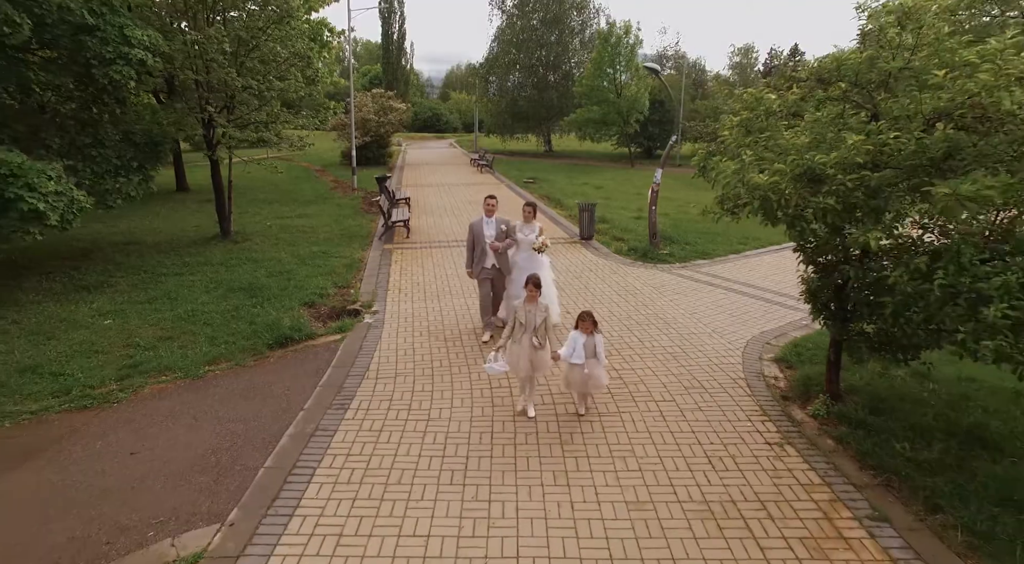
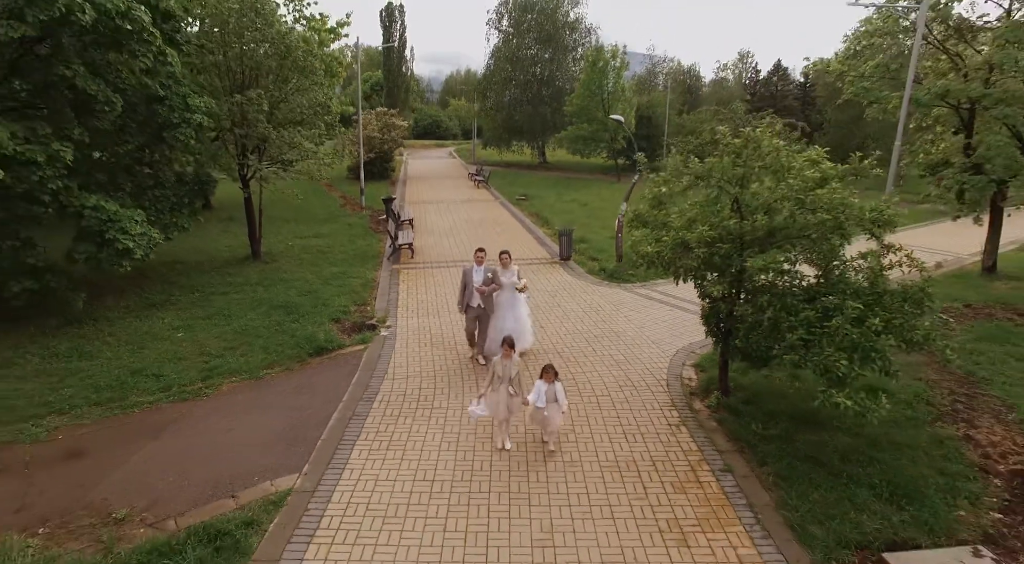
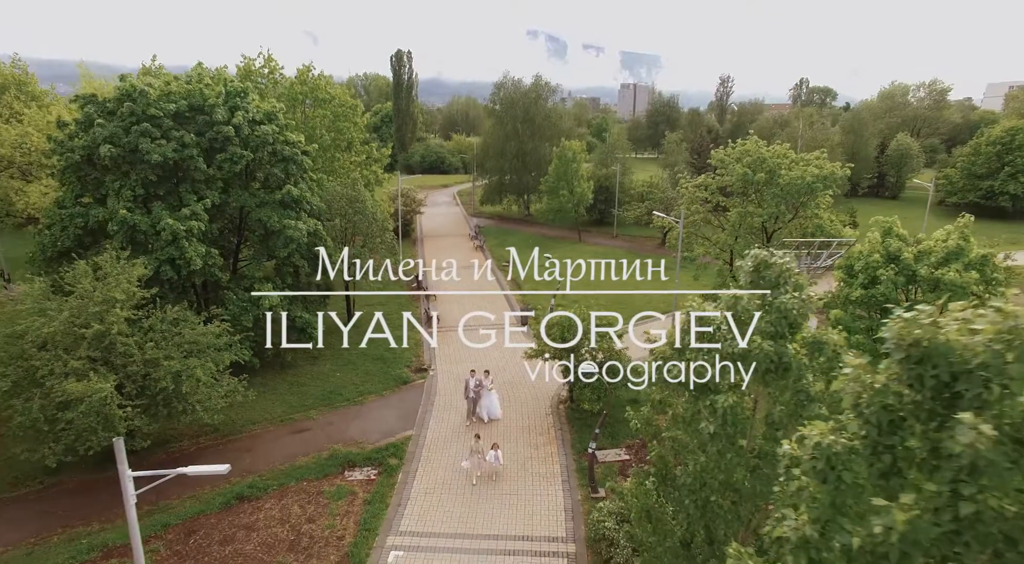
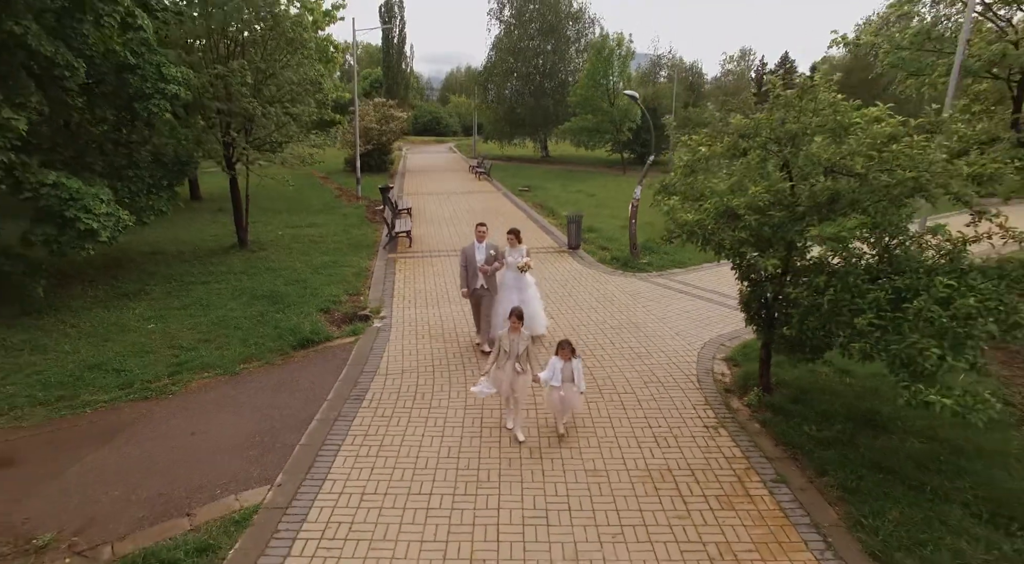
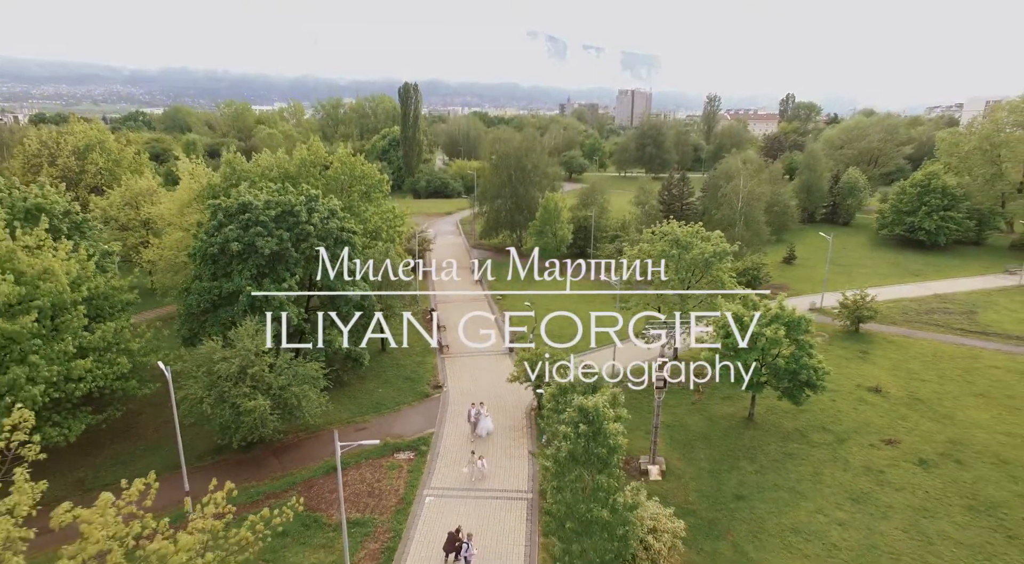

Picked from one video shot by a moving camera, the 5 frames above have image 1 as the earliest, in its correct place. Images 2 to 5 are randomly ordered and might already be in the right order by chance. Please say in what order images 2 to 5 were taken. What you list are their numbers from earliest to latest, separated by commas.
4, 2, 3, 5
